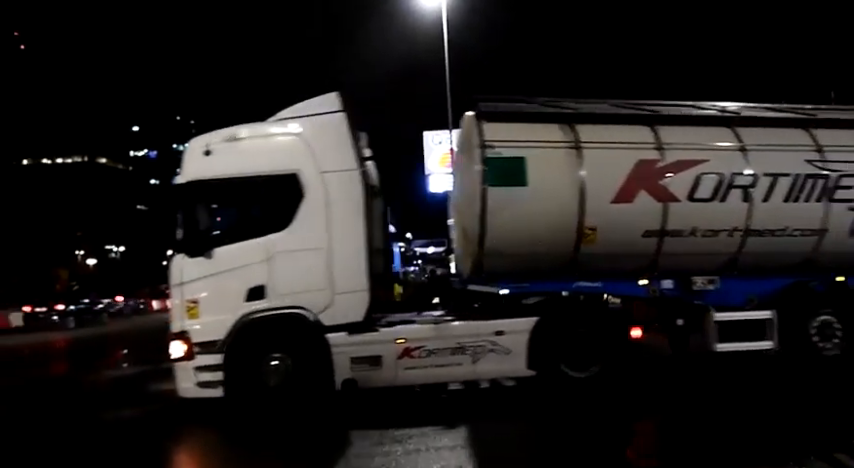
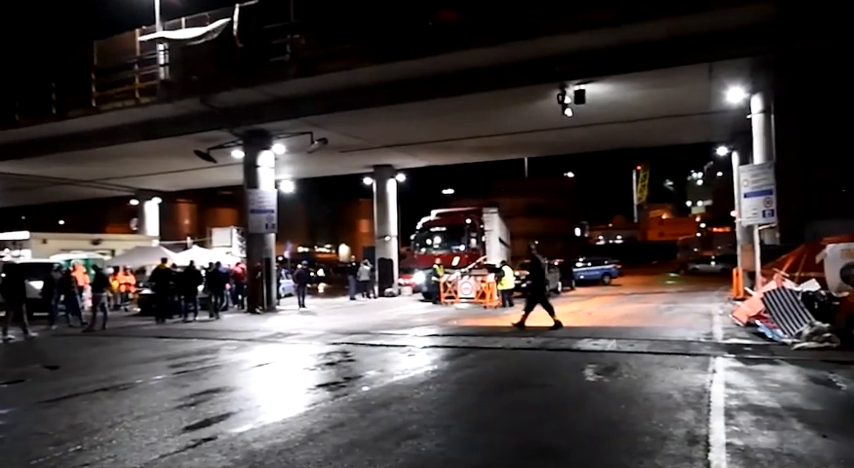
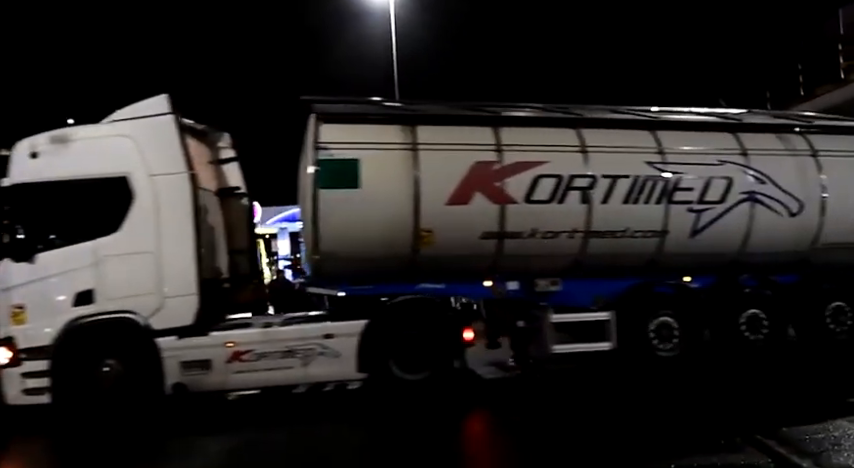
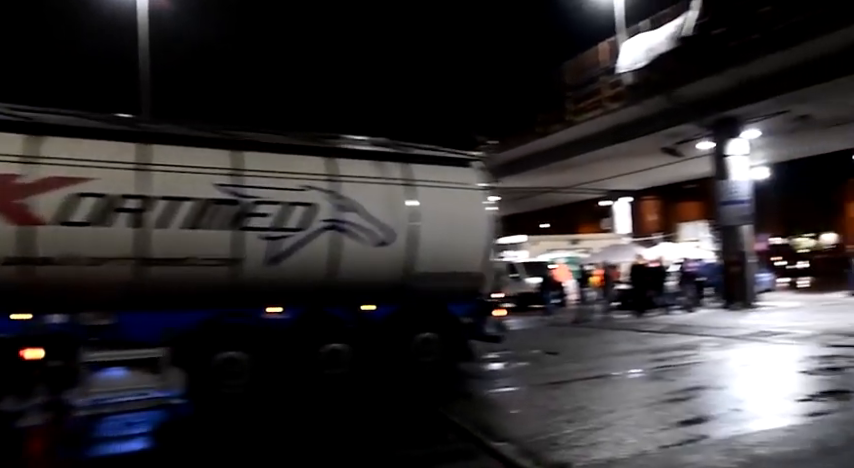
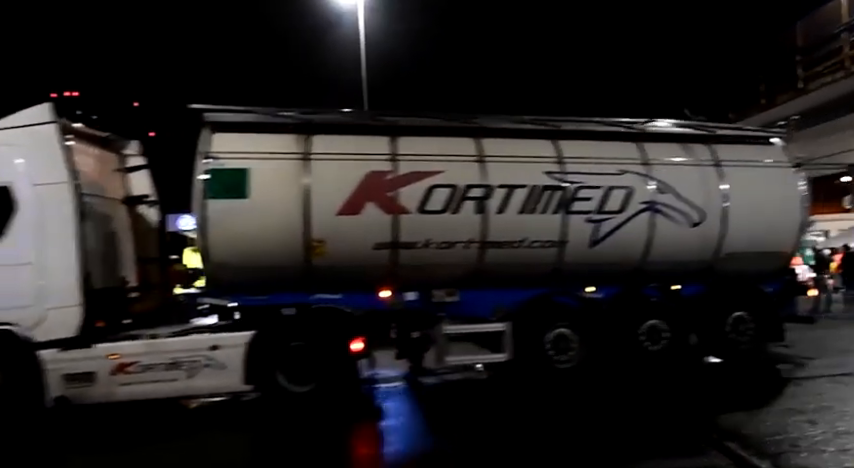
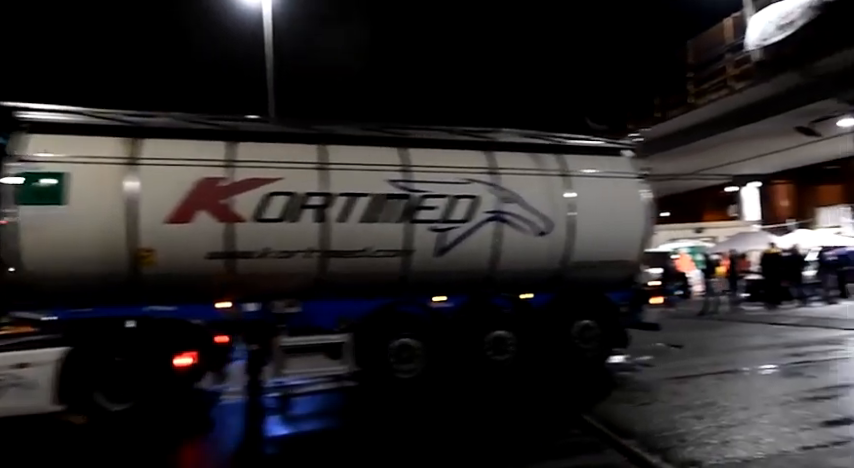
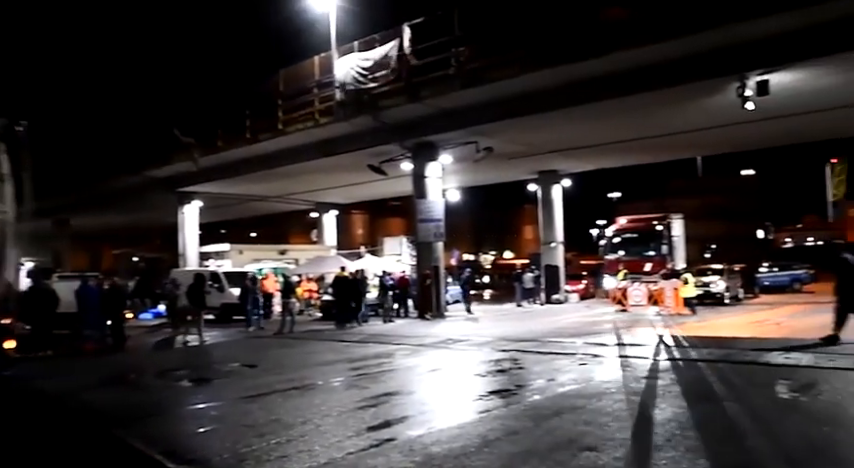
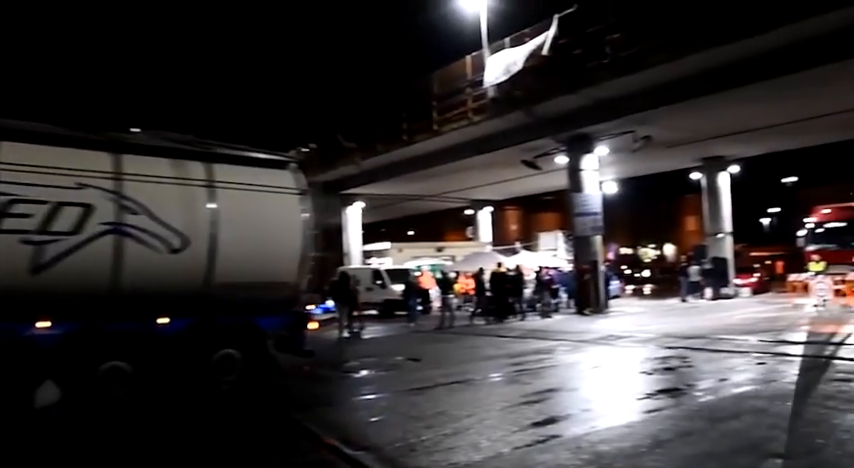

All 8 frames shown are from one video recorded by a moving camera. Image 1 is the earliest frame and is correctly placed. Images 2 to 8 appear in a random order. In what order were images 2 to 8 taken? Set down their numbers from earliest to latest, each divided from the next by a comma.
3, 5, 6, 4, 8, 7, 2
